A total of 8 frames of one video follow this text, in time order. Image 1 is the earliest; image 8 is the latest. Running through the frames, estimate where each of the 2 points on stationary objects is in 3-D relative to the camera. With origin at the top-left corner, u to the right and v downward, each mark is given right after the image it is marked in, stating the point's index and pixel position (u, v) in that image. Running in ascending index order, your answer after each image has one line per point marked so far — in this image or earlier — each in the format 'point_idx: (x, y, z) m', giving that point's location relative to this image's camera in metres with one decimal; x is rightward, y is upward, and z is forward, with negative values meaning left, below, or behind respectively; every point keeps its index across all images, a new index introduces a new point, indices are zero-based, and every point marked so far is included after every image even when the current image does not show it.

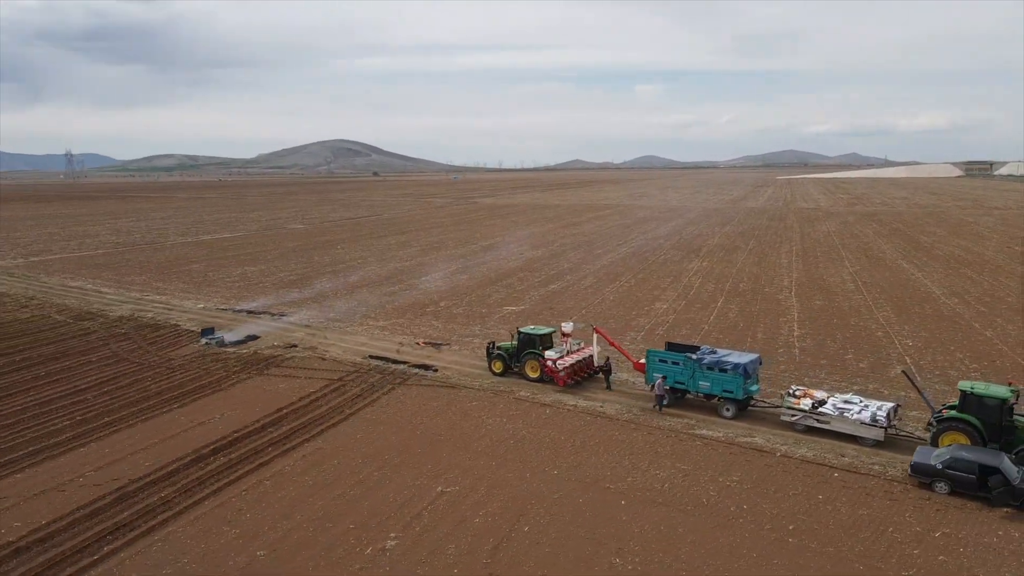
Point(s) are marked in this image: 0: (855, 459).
0: (+5.5, -2.7, +11.8) m
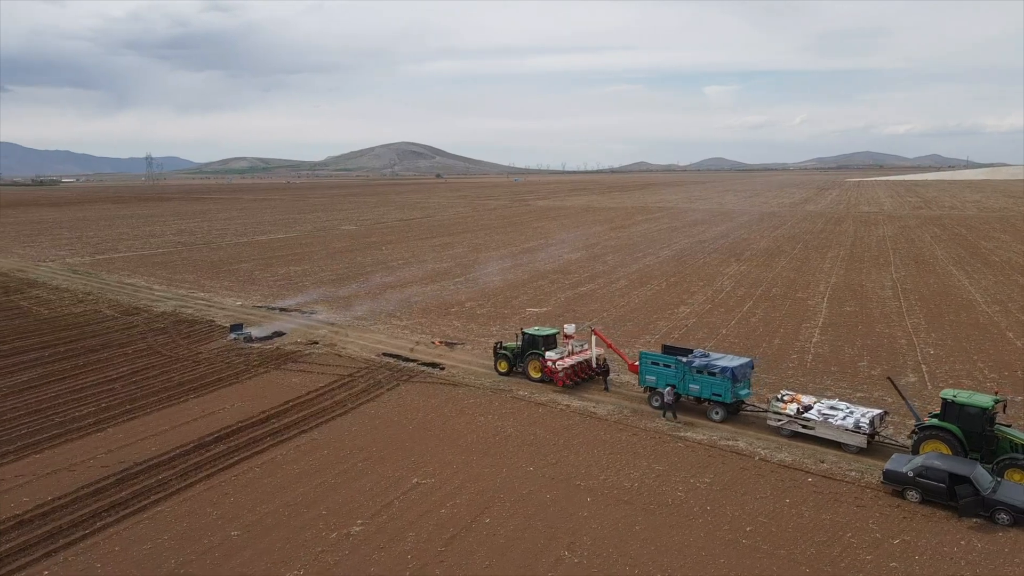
0: (+5.1, -2.8, +11.7) m
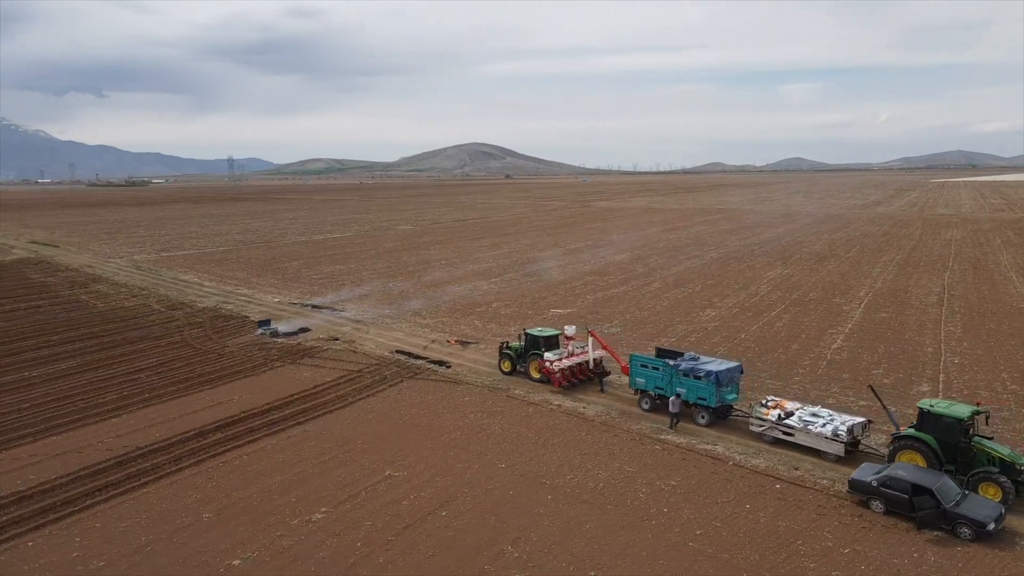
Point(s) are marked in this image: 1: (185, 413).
0: (+4.6, -2.9, +11.6) m
1: (-6.7, -2.5, +15.1) m
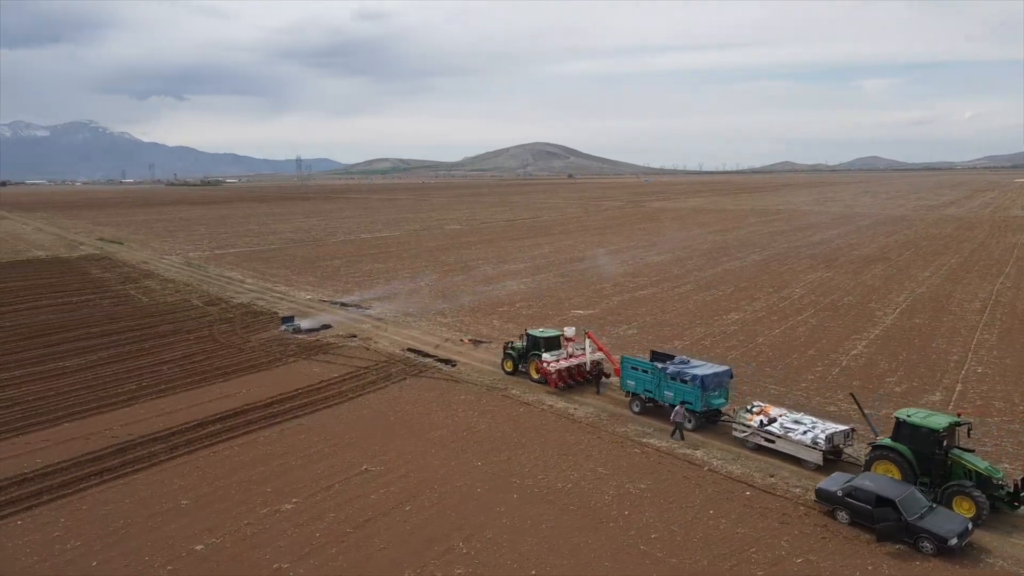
0: (+4.2, -3.0, +11.4) m
1: (-6.8, -2.5, +15.8) m
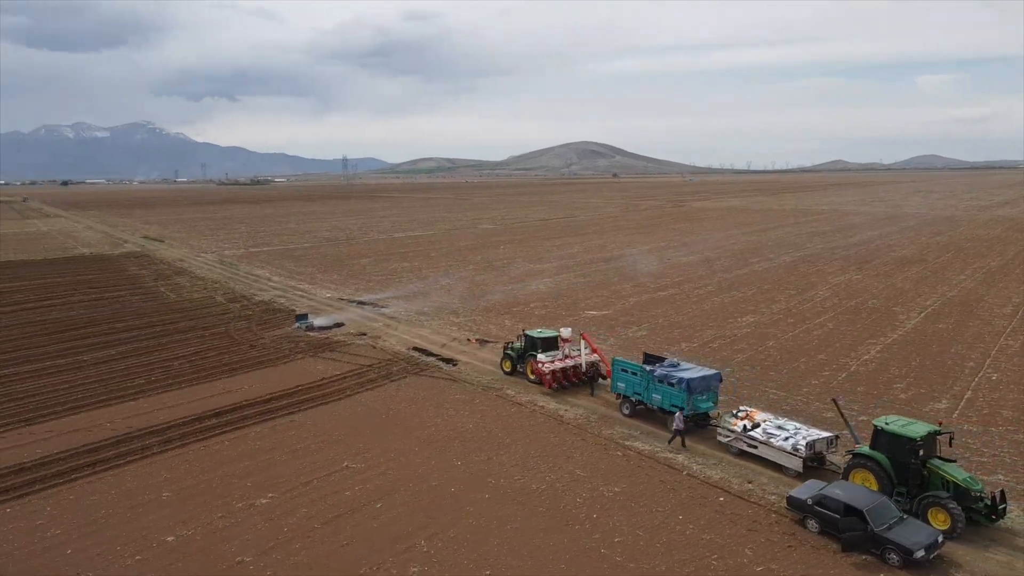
0: (+3.7, -3.0, +11.2) m
1: (-7.0, -2.4, +16.2) m
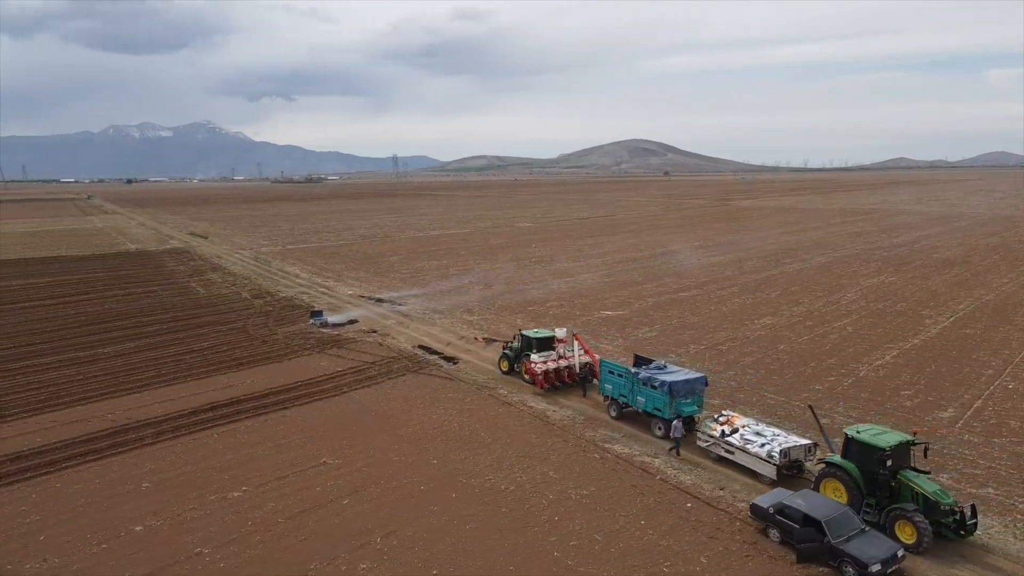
0: (+3.2, -3.0, +11.0) m
1: (-7.1, -2.3, +16.6) m
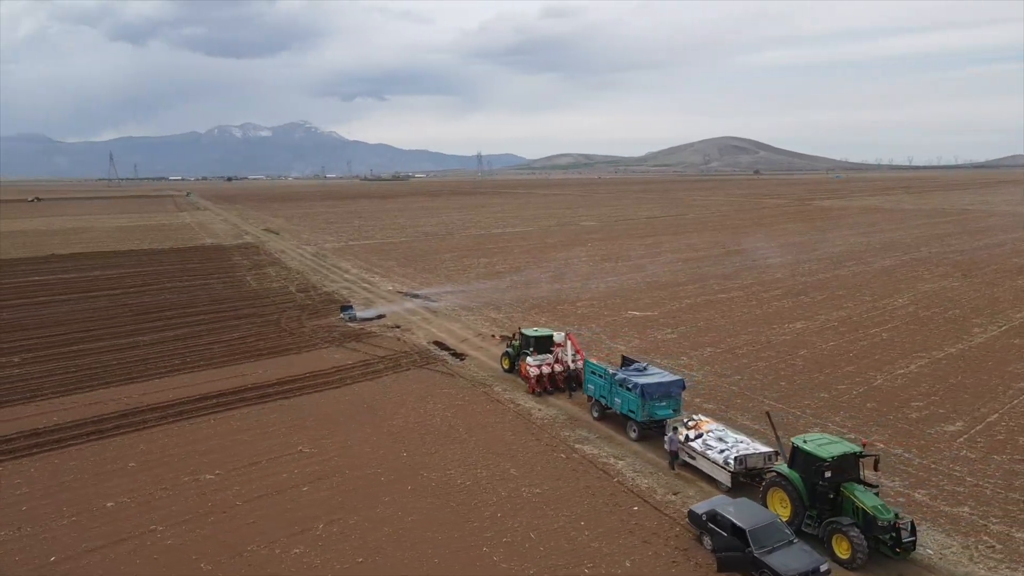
0: (+2.5, -3.1, +10.8) m
1: (-7.2, -2.2, +17.6) m
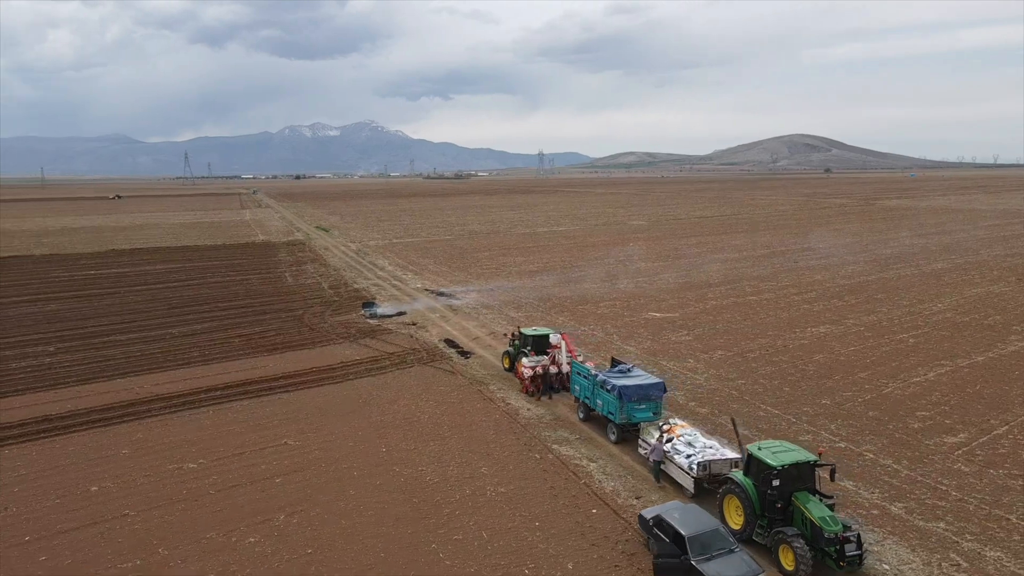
0: (+1.9, -3.1, +10.7) m
1: (-7.2, -2.1, +18.2) m
